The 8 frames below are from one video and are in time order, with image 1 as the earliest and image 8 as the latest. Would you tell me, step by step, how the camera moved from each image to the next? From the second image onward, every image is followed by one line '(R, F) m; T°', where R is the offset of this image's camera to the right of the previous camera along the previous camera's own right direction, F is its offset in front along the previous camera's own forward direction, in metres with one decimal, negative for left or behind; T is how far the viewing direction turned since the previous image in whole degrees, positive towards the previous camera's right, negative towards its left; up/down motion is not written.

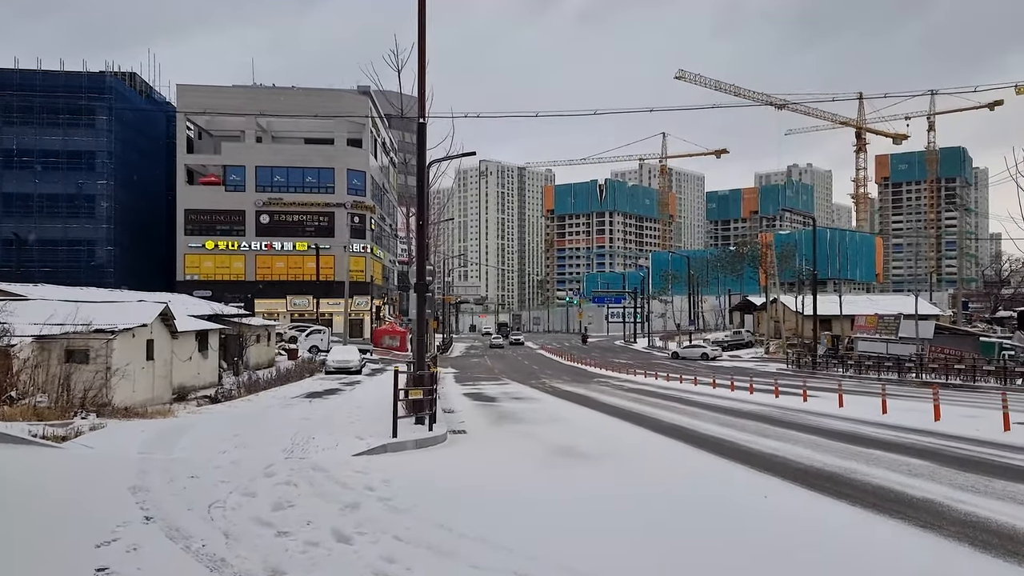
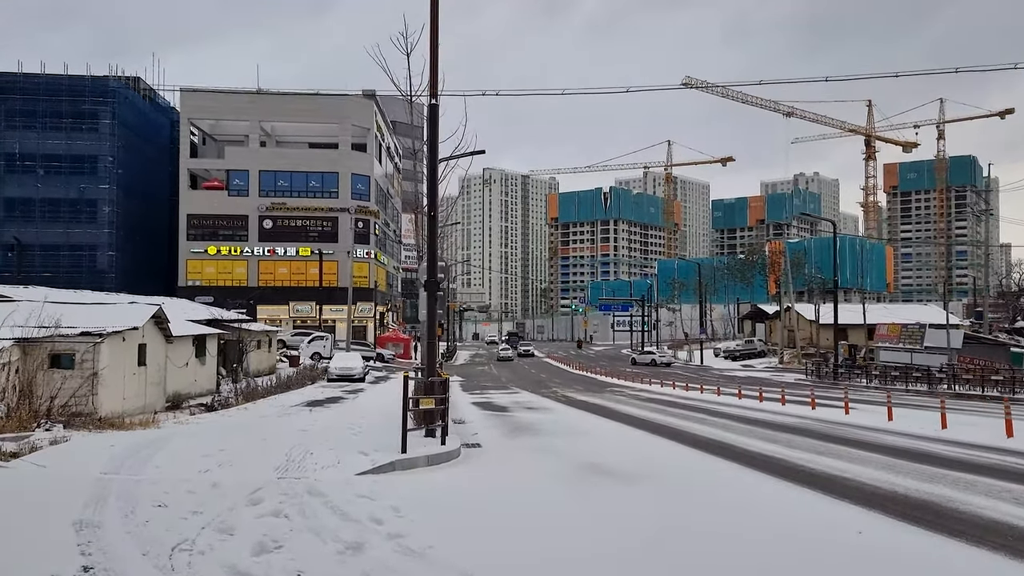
(-0.3, +1.2) m; 0°
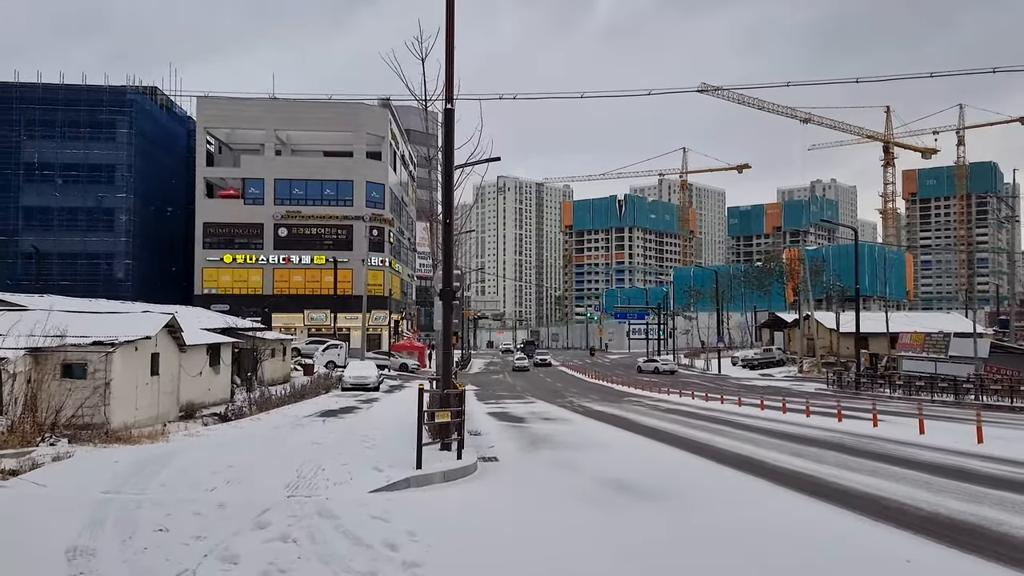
(-0.1, +0.3) m; -1°
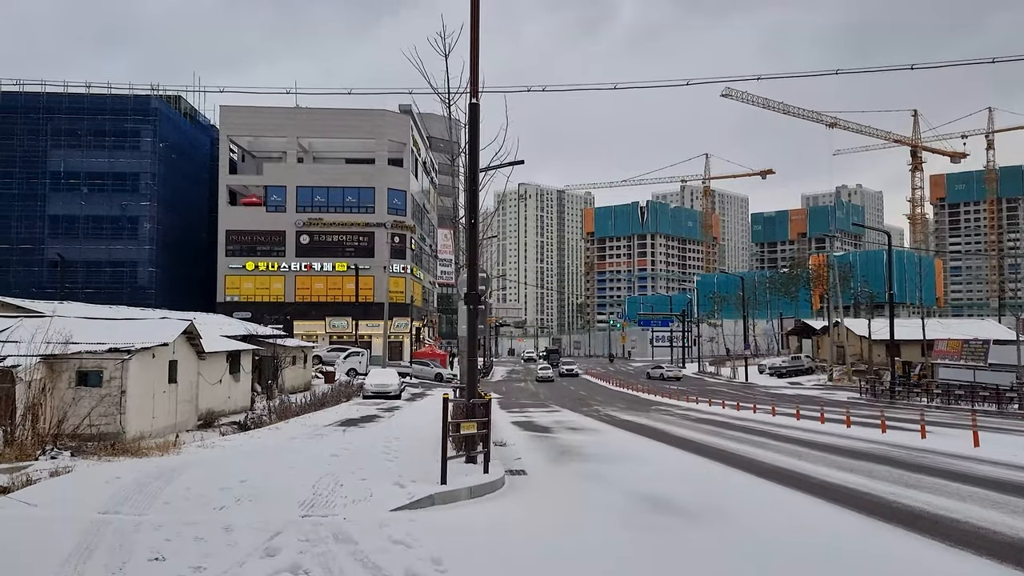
(-0.1, +0.6) m; -2°
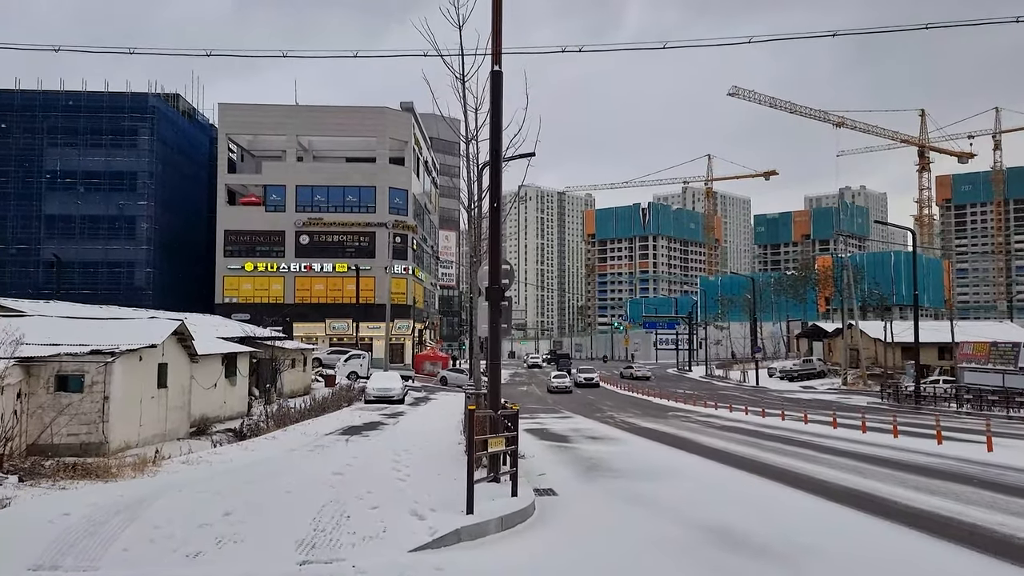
(-0.4, +1.4) m; 0°
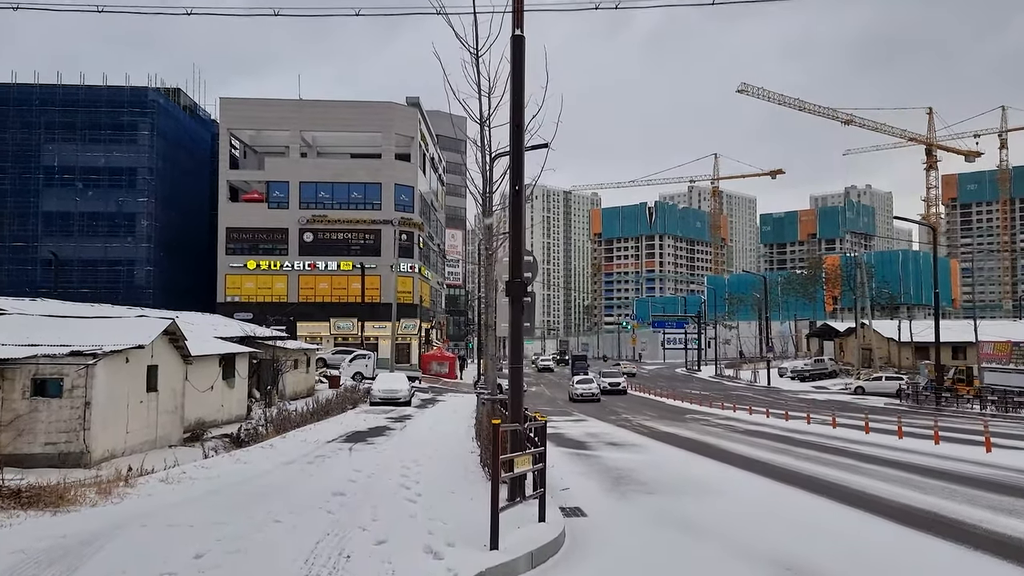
(-0.2, +1.2) m; 0°
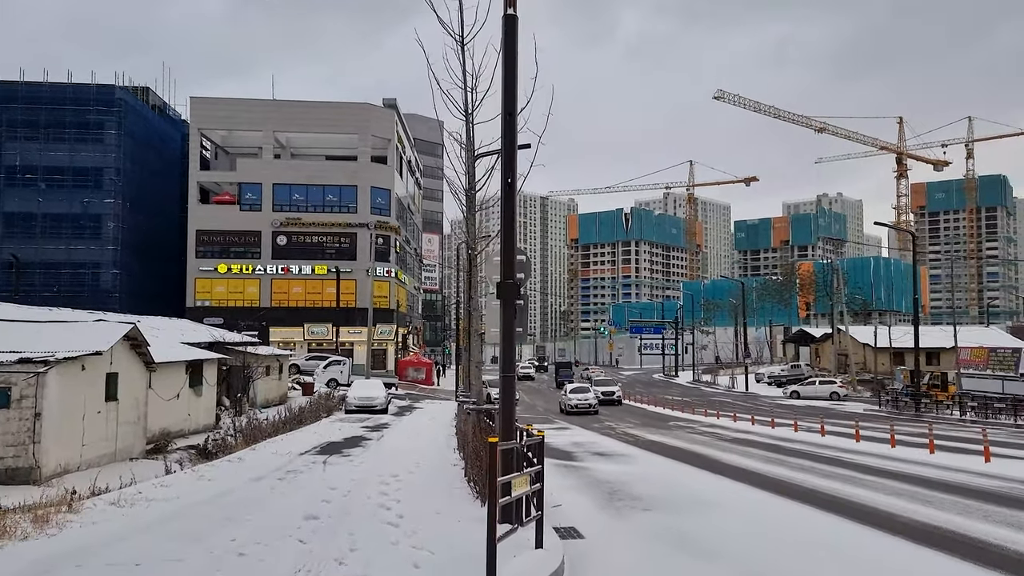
(-0.2, +0.7) m; +2°
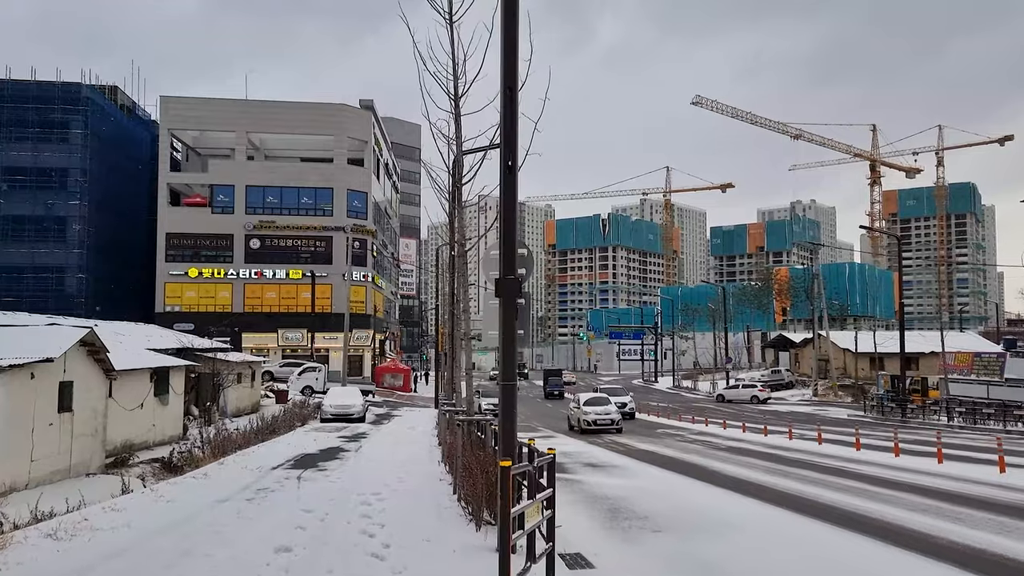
(-0.2, +0.9) m; +2°
